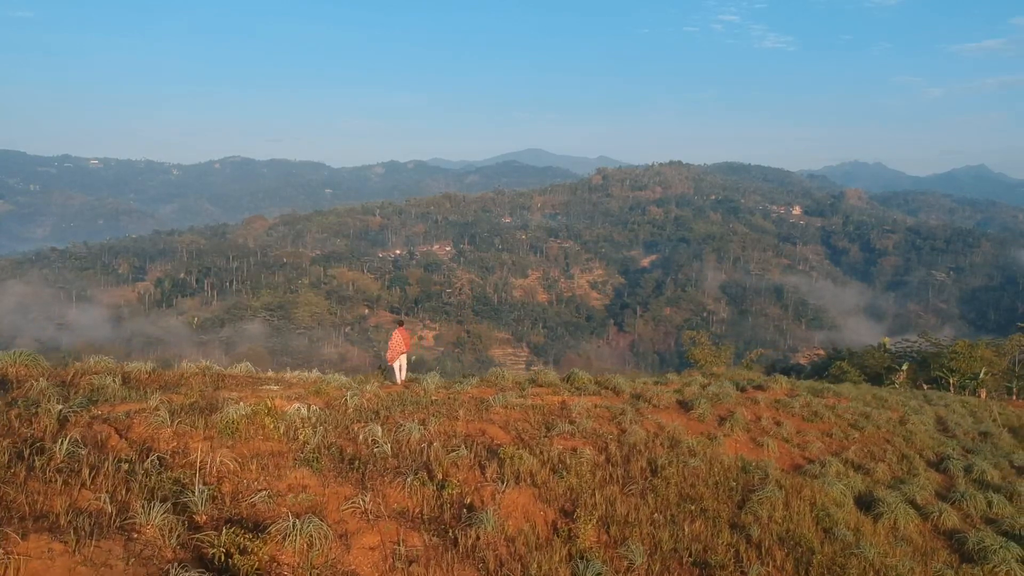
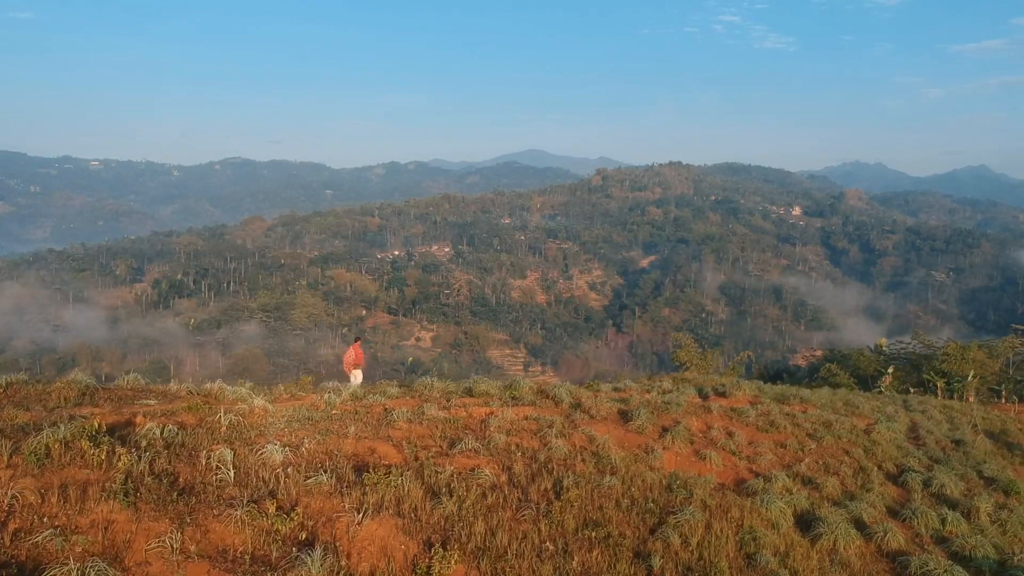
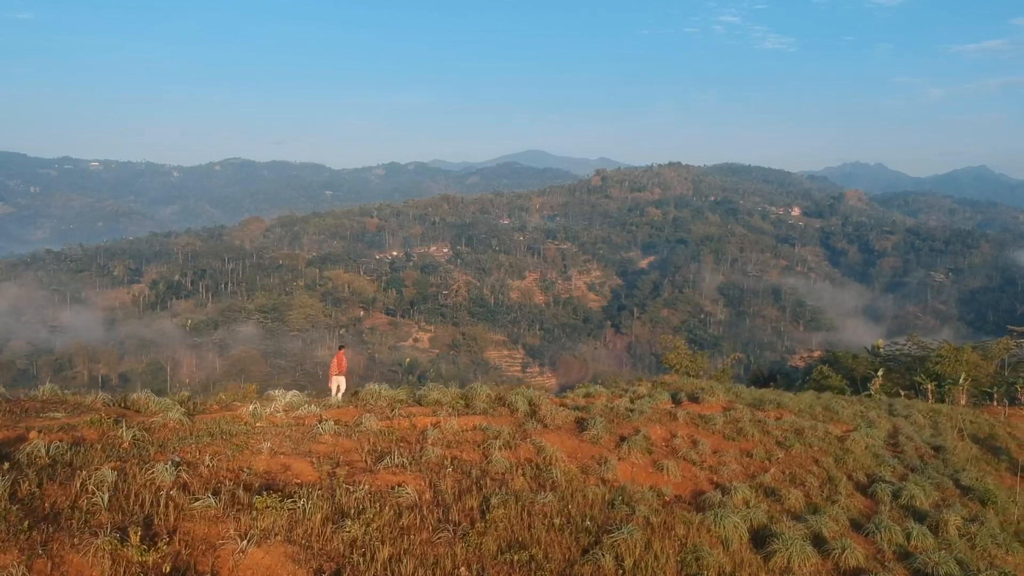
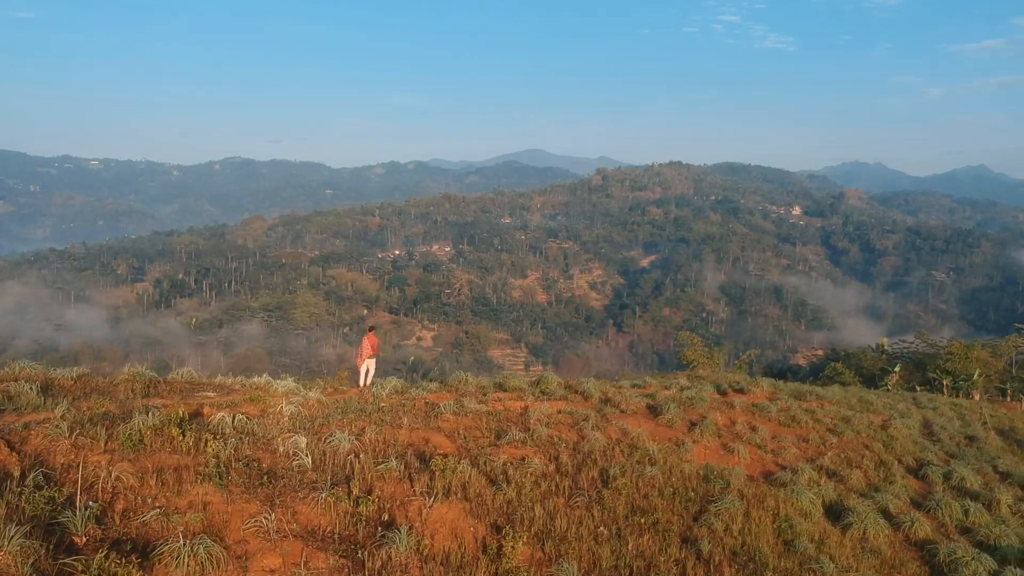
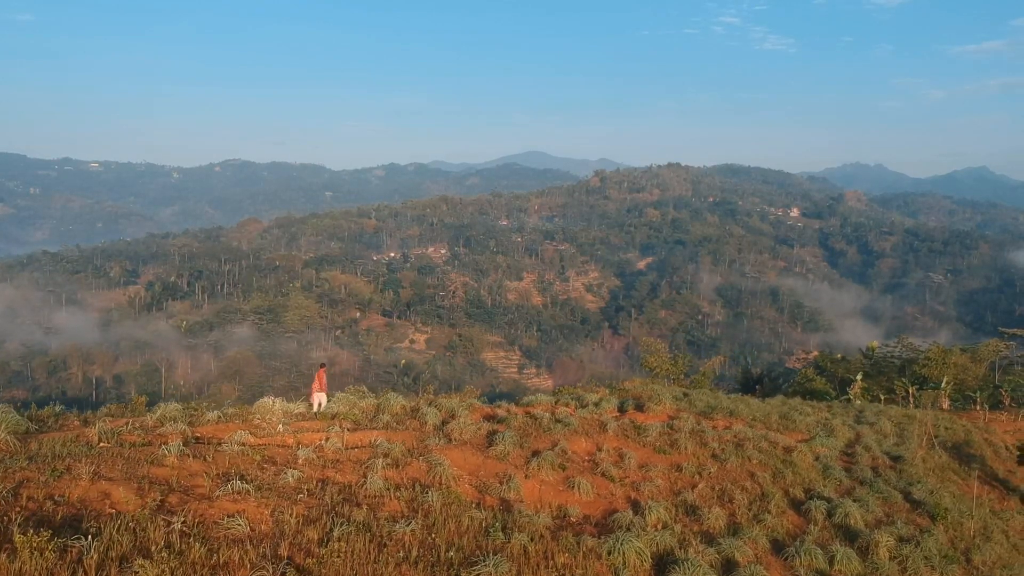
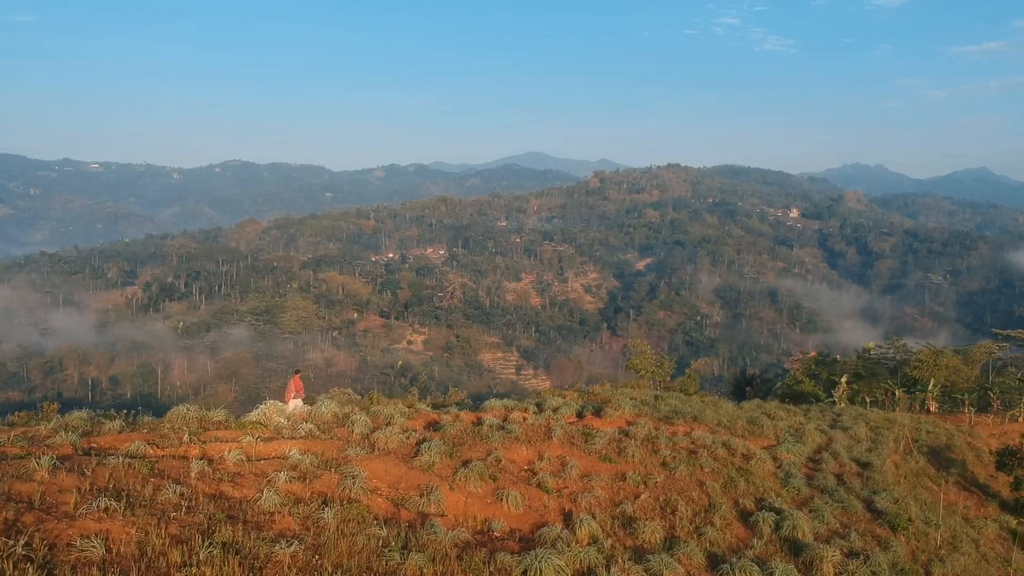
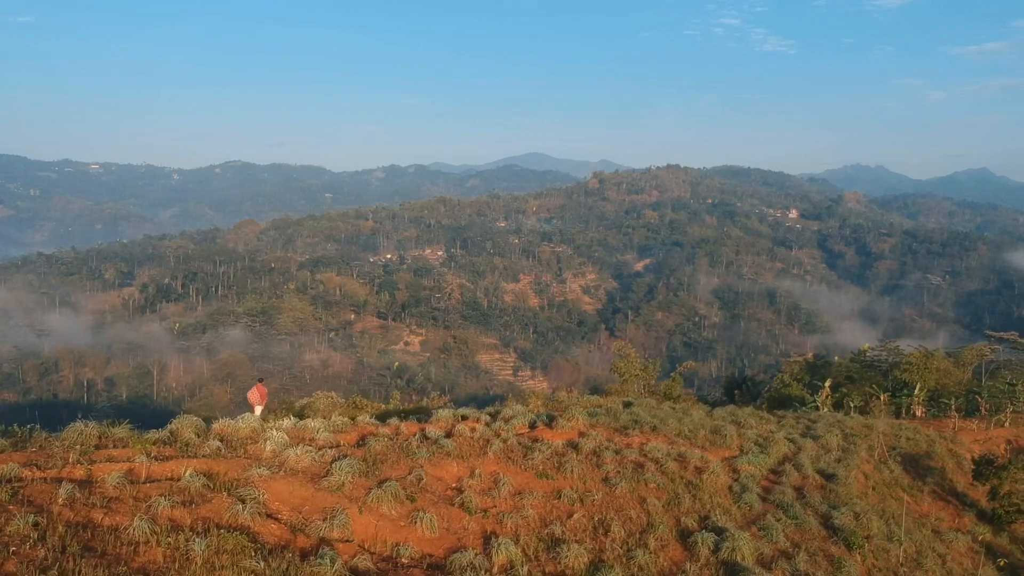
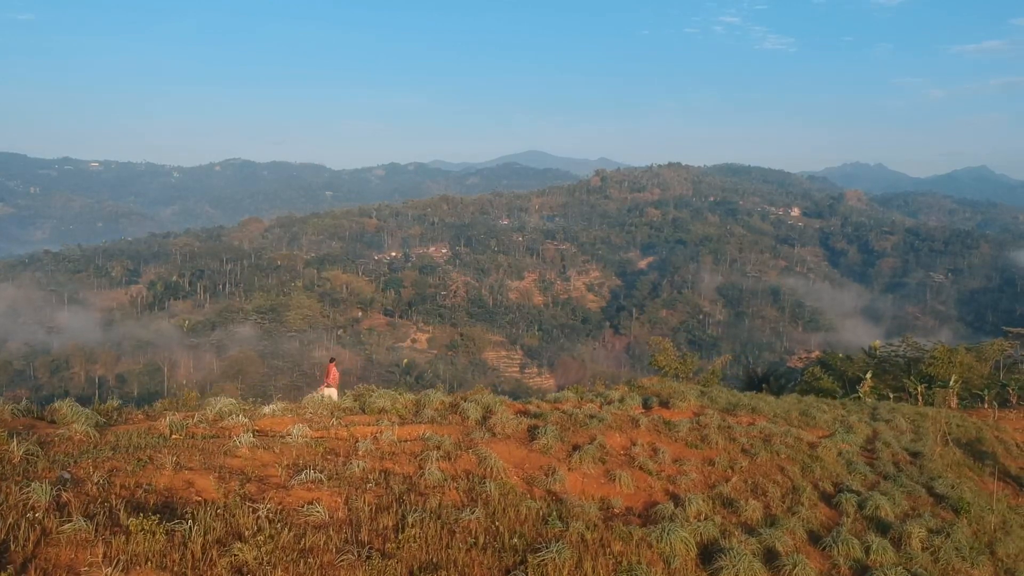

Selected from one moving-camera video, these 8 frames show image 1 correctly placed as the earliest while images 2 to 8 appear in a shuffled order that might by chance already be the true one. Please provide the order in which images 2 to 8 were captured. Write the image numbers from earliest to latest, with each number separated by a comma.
4, 2, 3, 8, 5, 6, 7
